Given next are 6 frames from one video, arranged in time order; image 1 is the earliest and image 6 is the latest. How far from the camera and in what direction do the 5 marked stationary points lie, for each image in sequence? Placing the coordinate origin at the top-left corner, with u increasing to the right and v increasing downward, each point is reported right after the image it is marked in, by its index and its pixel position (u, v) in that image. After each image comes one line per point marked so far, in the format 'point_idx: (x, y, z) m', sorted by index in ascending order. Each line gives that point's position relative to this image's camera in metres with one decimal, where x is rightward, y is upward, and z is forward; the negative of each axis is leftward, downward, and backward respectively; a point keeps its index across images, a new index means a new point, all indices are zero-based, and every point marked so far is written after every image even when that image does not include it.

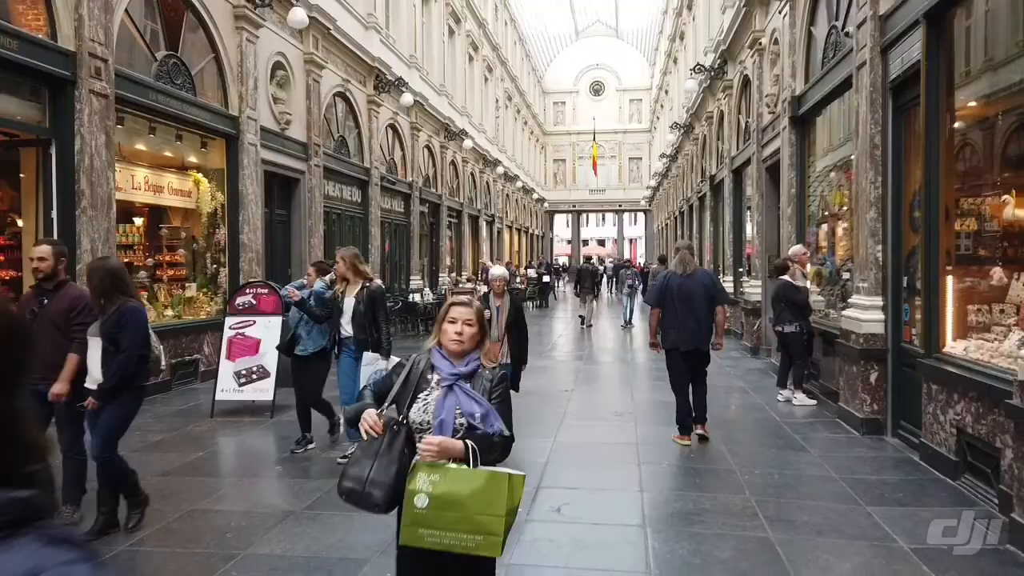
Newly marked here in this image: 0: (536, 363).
0: (+0.4, -1.1, +11.6) m
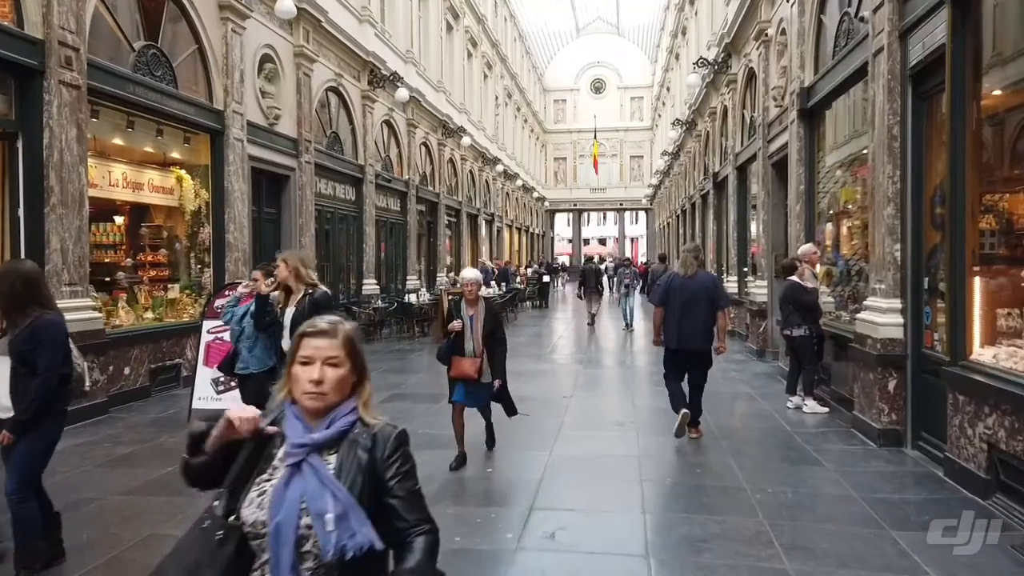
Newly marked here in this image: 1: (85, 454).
0: (+0.3, -1.1, +11.2) m
1: (-3.4, -1.3, +6.2) m
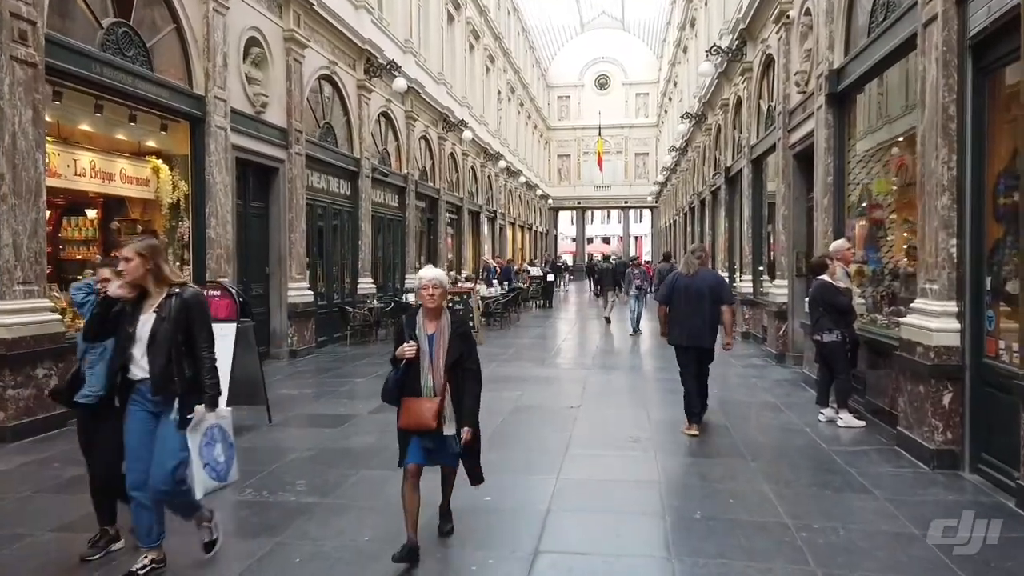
0: (+0.4, -1.1, +10.4) m
1: (-3.4, -1.3, +5.5) m
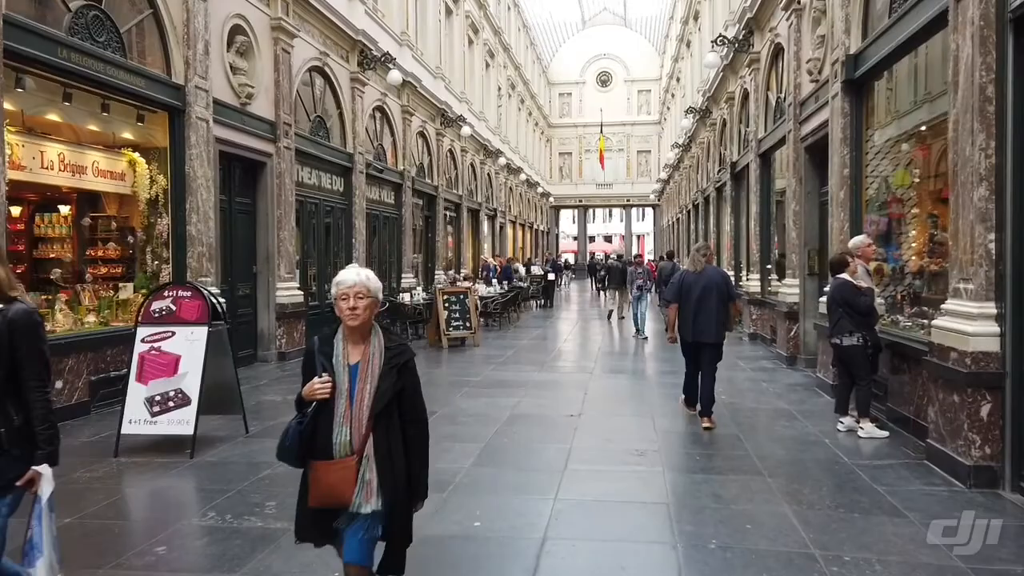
0: (+0.3, -1.1, +9.9) m
1: (-3.5, -1.3, +5.0) m
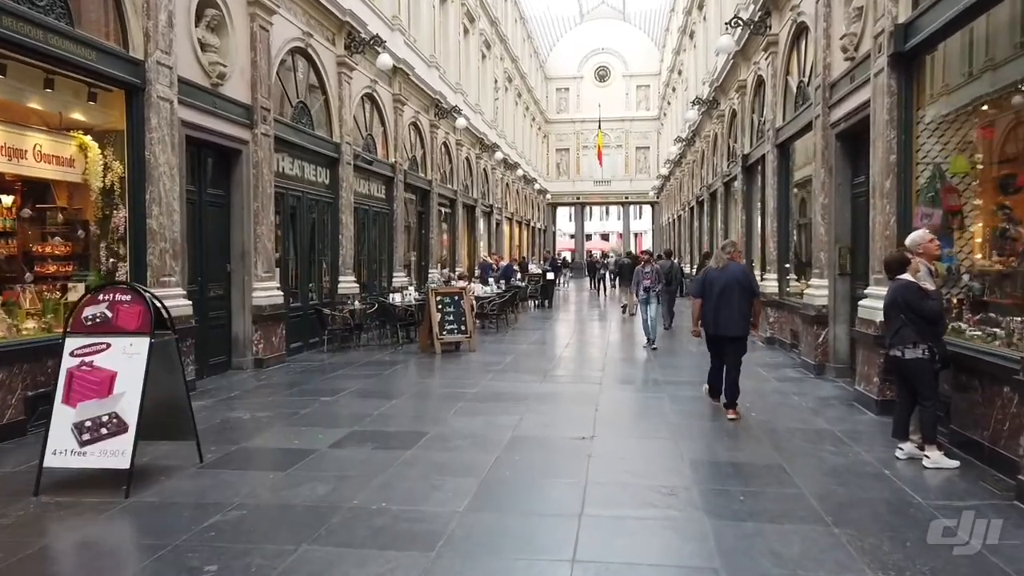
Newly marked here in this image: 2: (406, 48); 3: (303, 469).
0: (+0.3, -1.1, +8.9) m
1: (-3.4, -1.4, +3.9) m
2: (-2.4, +5.6, +17.9) m
3: (-1.5, -1.3, +5.4) m
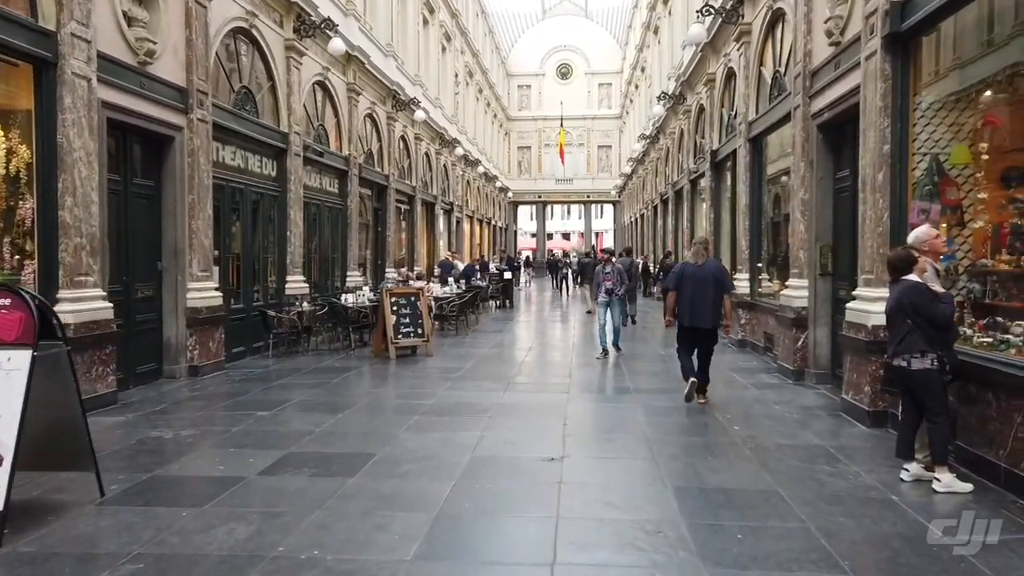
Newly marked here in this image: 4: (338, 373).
0: (-0.1, -1.2, +8.2) m
1: (-3.6, -1.4, +3.0) m
2: (-3.3, +5.6, +17.0) m
3: (-1.7, -1.3, +4.6) m
4: (-2.2, -1.1, +10.0) m
